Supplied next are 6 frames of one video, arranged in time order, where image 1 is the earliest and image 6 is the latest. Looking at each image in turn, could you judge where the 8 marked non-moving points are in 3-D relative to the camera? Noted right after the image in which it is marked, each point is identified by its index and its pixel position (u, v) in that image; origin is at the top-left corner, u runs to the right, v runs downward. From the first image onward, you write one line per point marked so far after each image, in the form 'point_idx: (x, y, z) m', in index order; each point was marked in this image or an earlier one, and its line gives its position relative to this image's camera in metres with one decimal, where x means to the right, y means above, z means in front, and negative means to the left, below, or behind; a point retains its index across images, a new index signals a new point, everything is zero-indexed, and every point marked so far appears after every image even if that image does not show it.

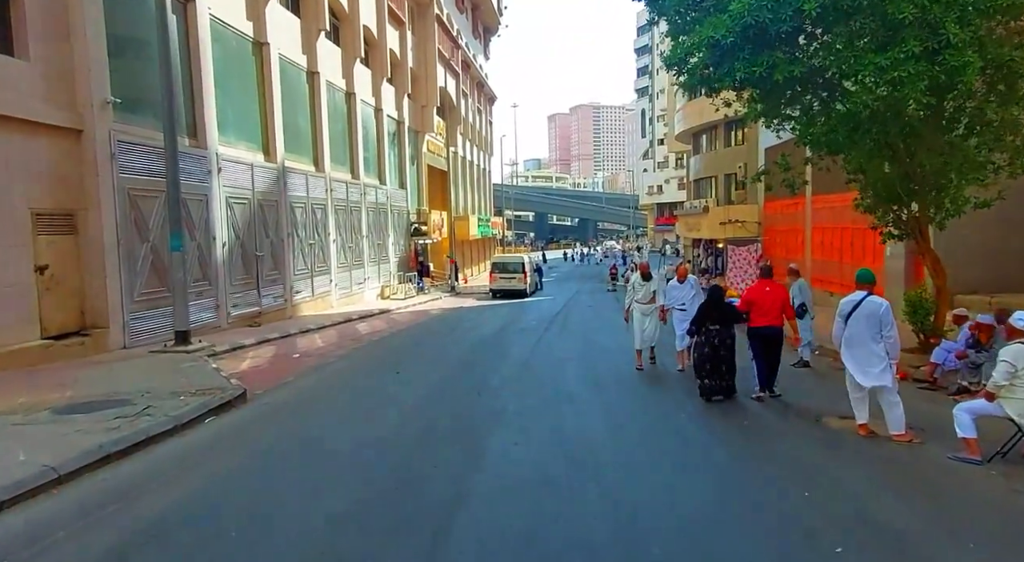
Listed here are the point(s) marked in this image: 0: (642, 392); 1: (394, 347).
0: (+2.0, -1.7, +10.0) m
1: (-2.7, -1.6, +14.8) m
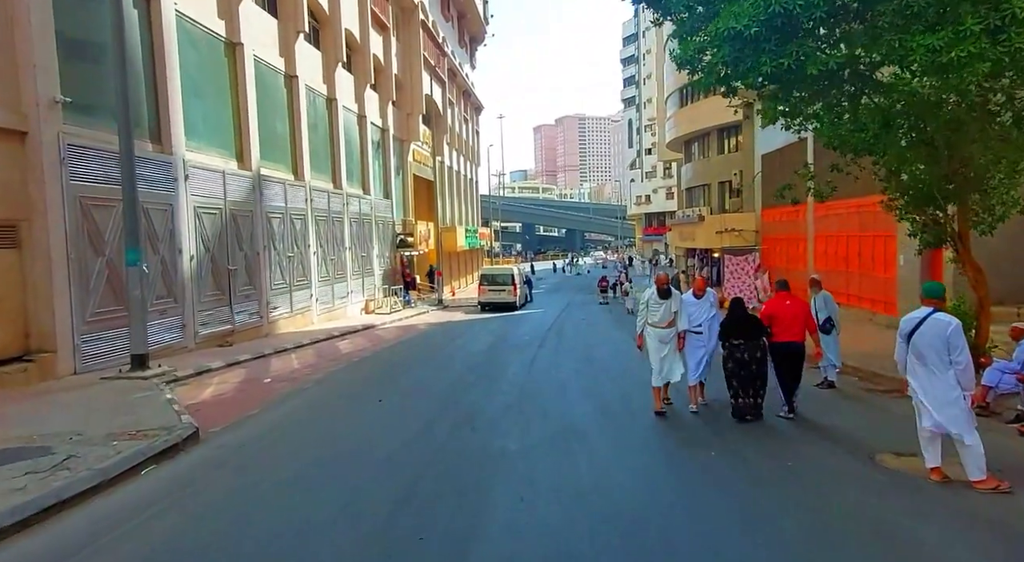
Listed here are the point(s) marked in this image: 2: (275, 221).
0: (+2.0, -1.9, +8.9) m
1: (-2.8, -1.9, +13.6) m
2: (-7.4, +1.9, +19.8) m
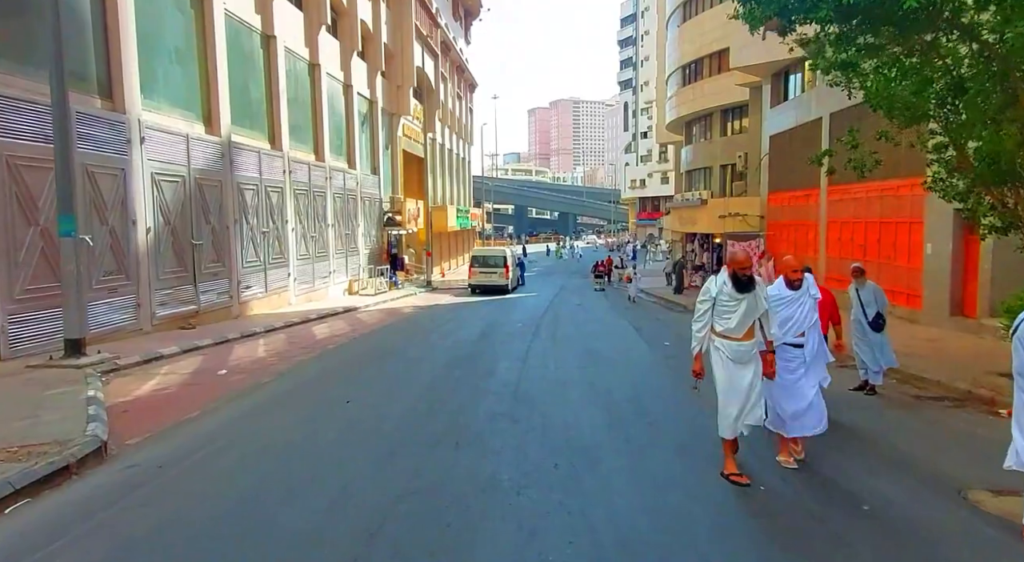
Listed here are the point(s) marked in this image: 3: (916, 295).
0: (+1.9, -1.7, +7.5) m
1: (-3.0, -1.5, +12.1) m
2: (-7.6, +2.5, +18.2) m
3: (+10.0, -0.4, +15.7) m
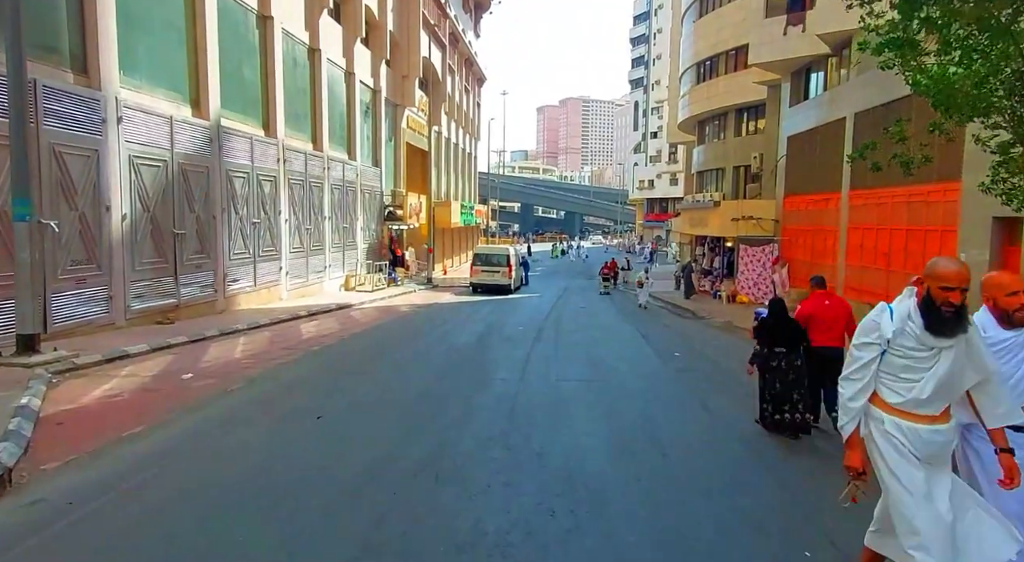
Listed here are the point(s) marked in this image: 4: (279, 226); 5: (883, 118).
0: (+1.8, -1.8, +6.5) m
1: (-3.0, -1.5, +11.2) m
2: (-7.4, +2.7, +17.2) m
3: (+10.0, -0.6, +14.7) m
4: (-7.3, +1.7, +19.8) m
5: (+10.4, +4.6, +17.9) m
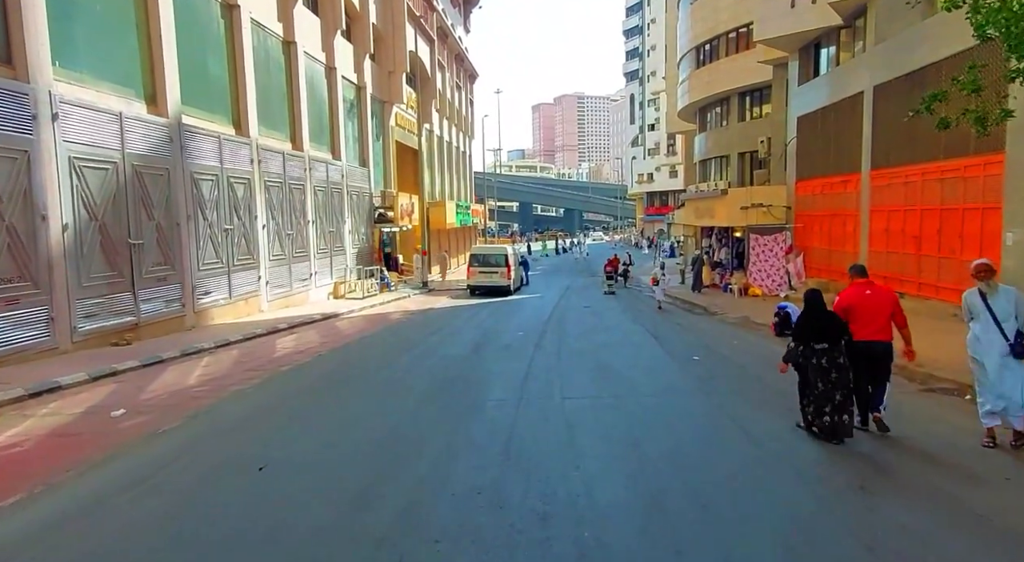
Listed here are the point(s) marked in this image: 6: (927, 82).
0: (+1.8, -1.8, +5.0) m
1: (-3.0, -1.6, +9.7) m
2: (-7.6, +2.4, +15.8) m
3: (+9.9, -0.3, +13.2) m
4: (-7.4, +1.4, +18.4) m
5: (+10.2, +4.9, +16.3) m
6: (+10.1, +4.8, +15.5) m
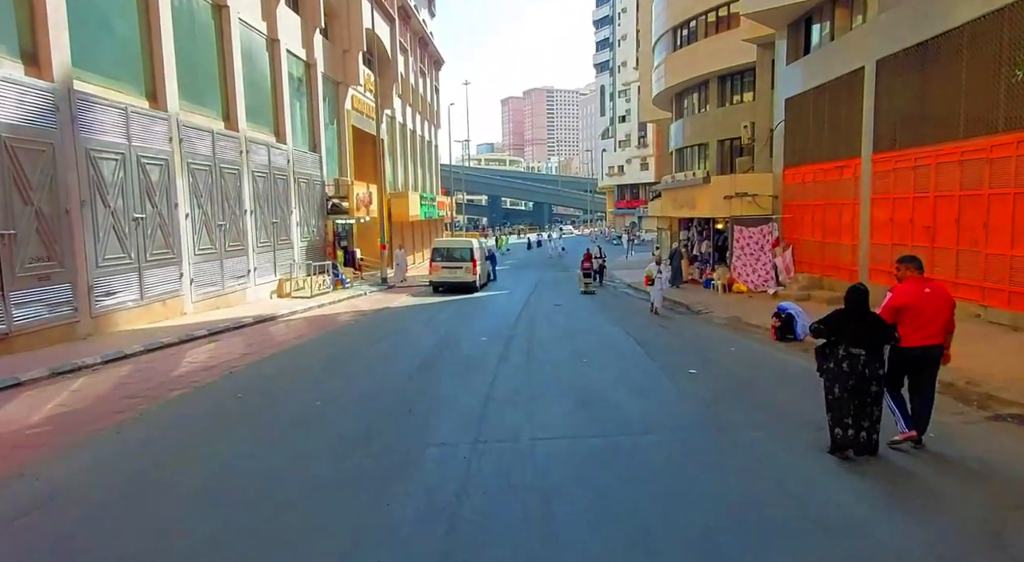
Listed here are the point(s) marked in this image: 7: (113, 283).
0: (+1.5, -1.8, +2.9) m
1: (-3.6, -1.6, +7.3) m
2: (-8.4, +2.4, +13.2) m
3: (+9.3, -0.2, +11.5) m
4: (-8.3, +1.4, +15.8) m
5: (+9.3, +5.0, +14.6) m
6: (+9.3, +4.9, +13.7) m
7: (-8.4, 0.0, +13.3) m
